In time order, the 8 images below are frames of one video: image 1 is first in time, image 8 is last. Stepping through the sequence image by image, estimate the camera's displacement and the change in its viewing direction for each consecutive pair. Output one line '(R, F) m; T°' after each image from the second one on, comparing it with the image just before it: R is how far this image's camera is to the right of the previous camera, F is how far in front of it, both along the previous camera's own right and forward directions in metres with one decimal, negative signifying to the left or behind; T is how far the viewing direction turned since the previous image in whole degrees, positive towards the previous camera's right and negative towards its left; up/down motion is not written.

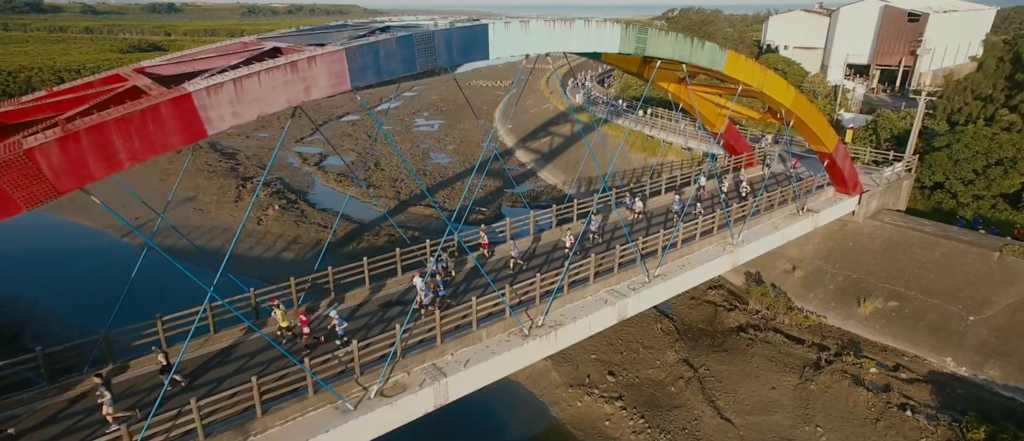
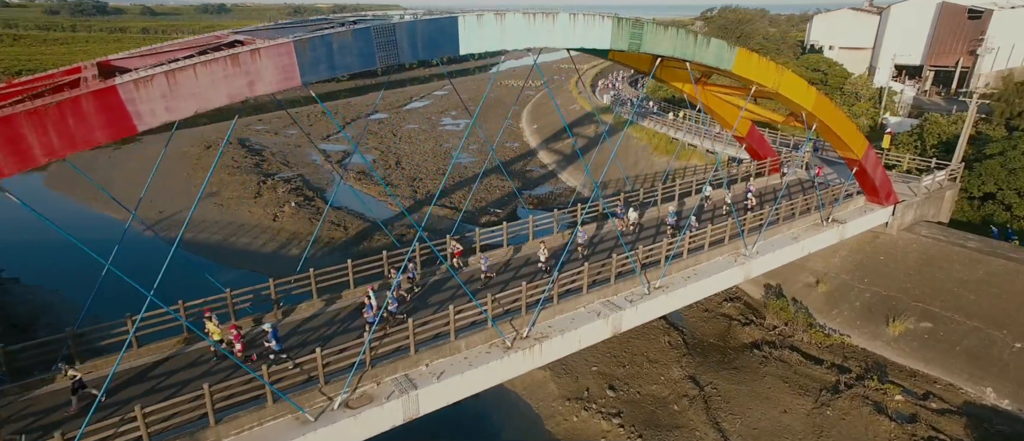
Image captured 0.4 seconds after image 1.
(+1.3, +0.8) m; -4°
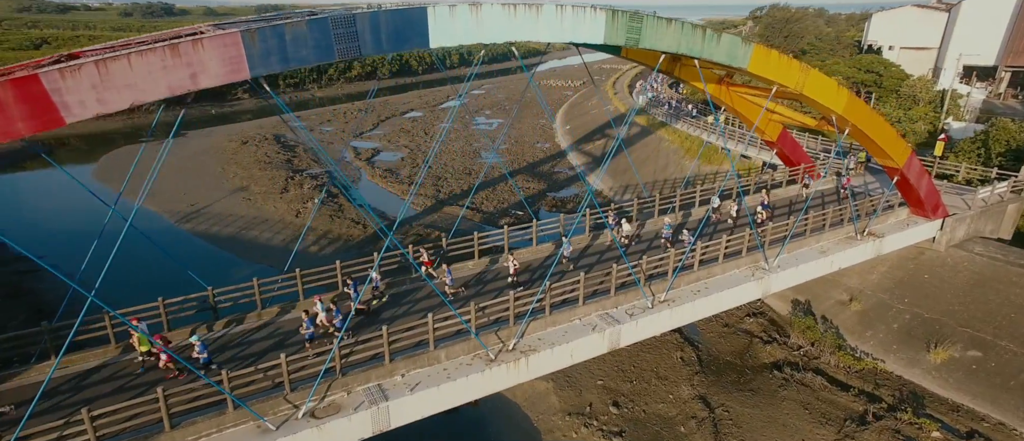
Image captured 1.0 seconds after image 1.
(+1.4, +0.9) m; -5°
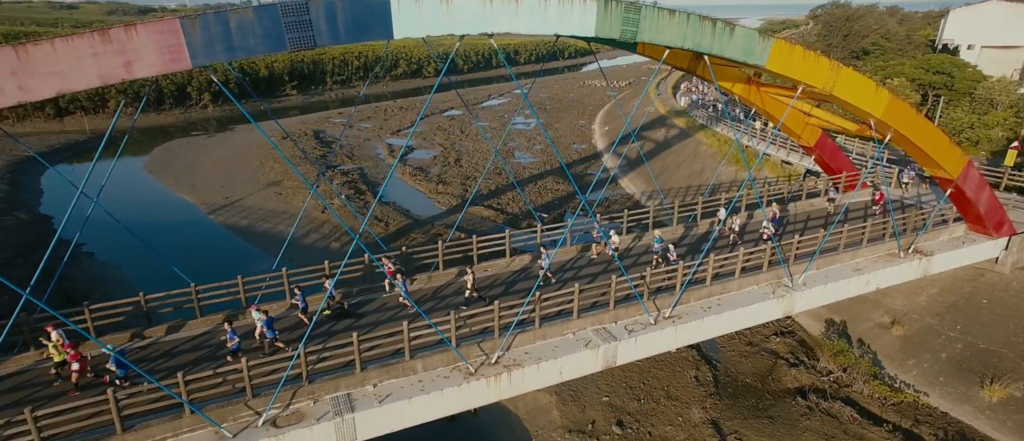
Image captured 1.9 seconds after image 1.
(+1.4, +1.0) m; -5°
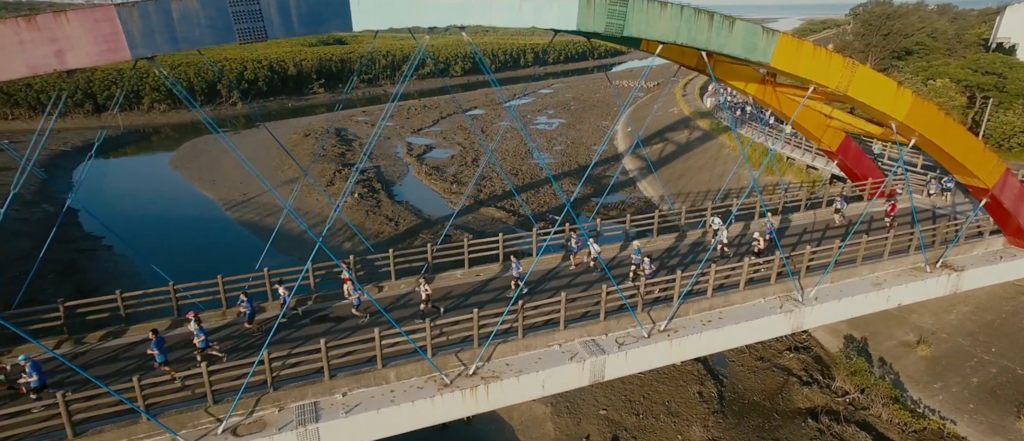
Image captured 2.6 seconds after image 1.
(+1.1, +0.7) m; -3°
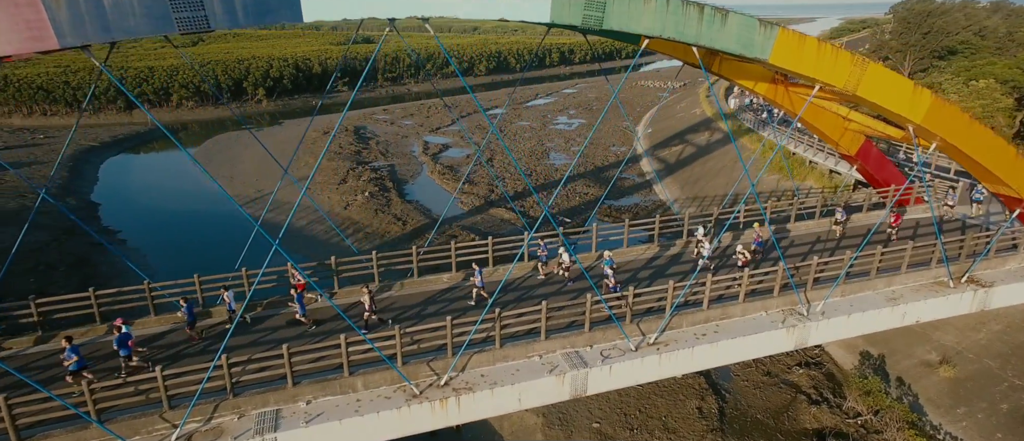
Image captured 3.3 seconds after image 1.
(+1.1, +0.7) m; -3°
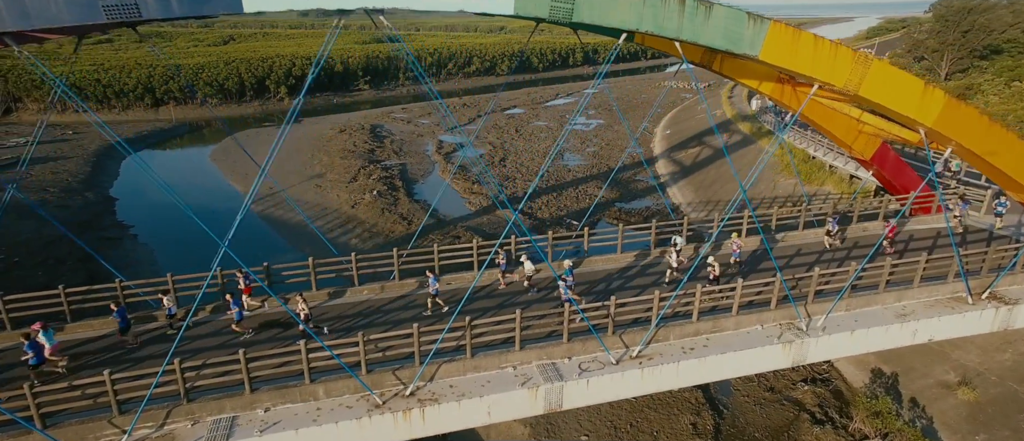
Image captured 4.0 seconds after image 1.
(+1.1, +0.7) m; -3°
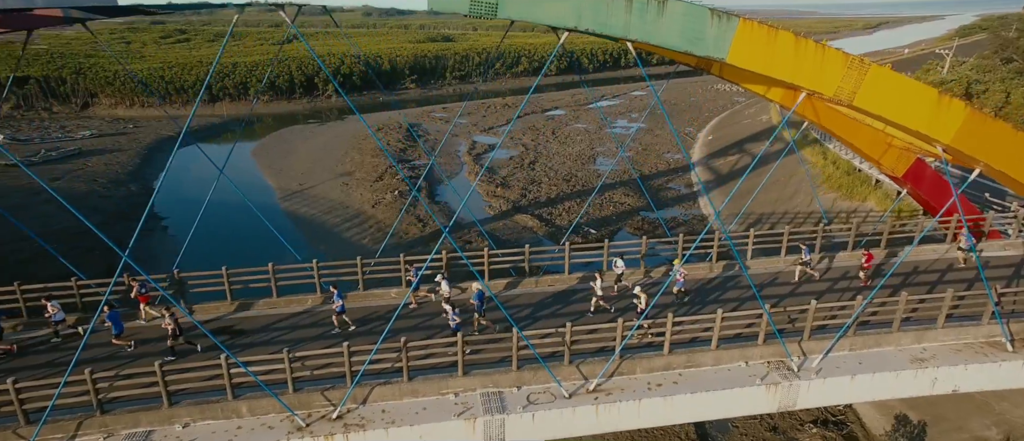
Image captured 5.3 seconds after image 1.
(+2.1, +1.2) m; -6°
